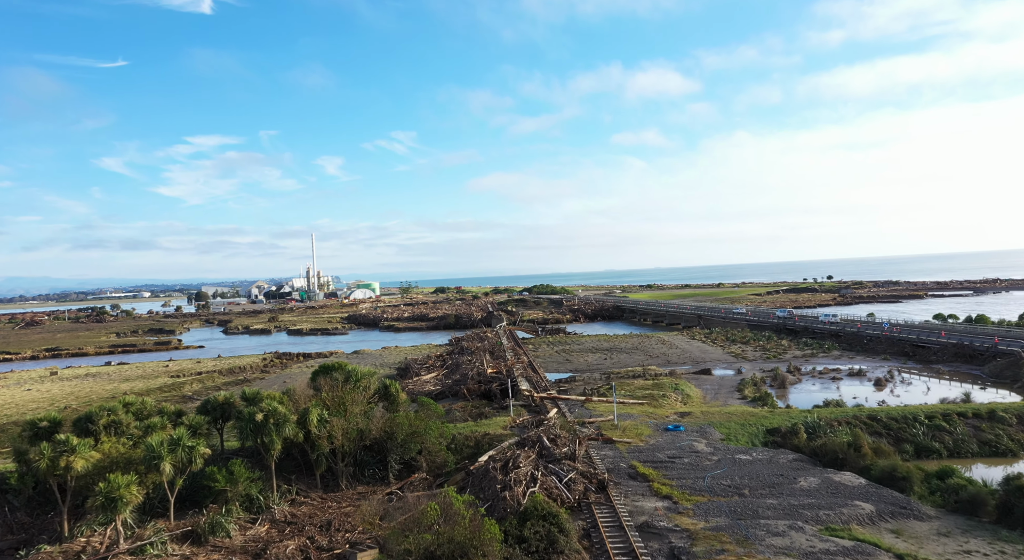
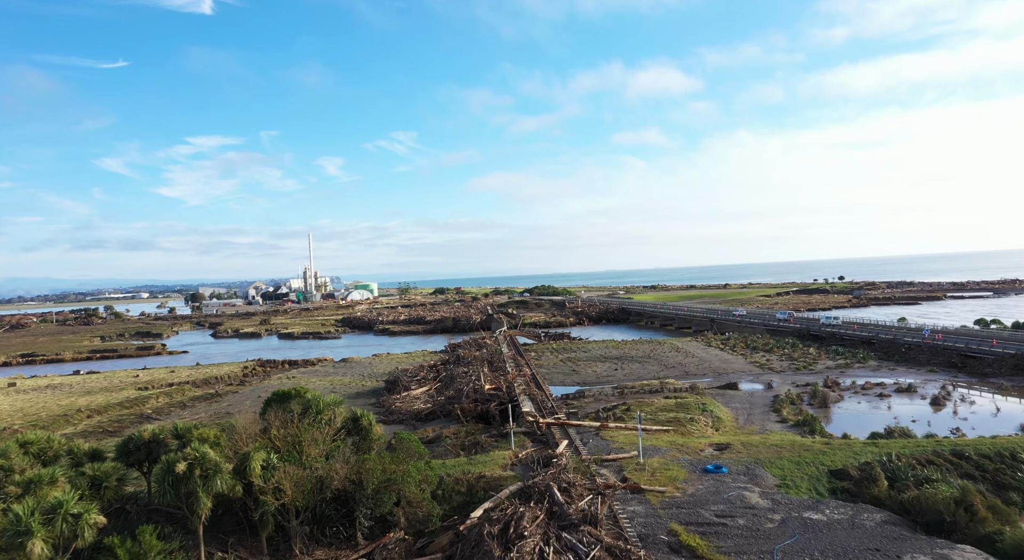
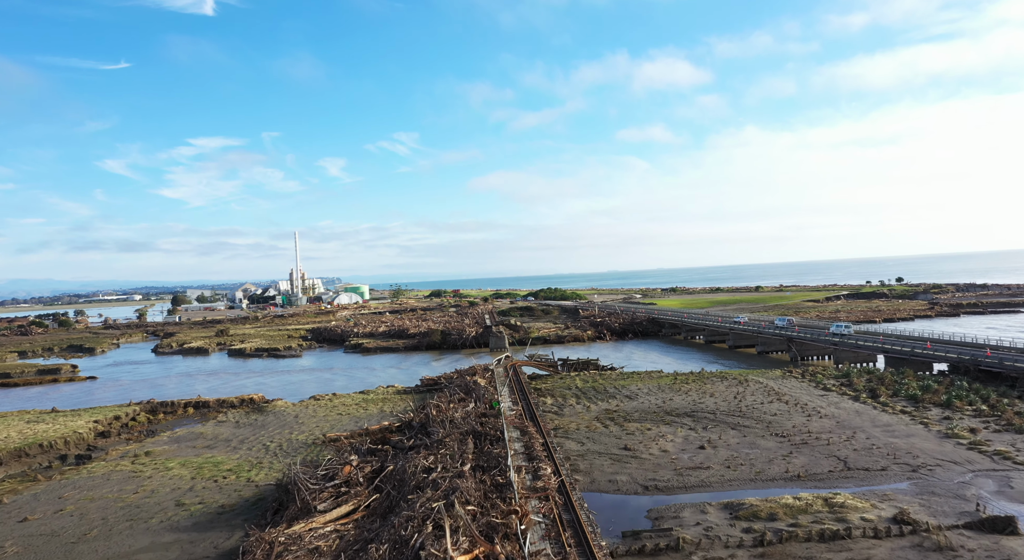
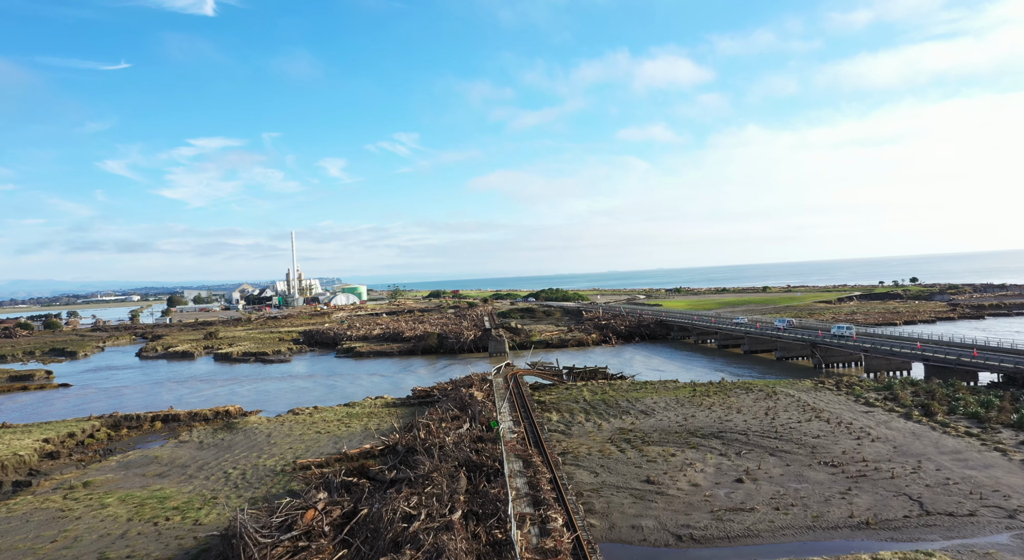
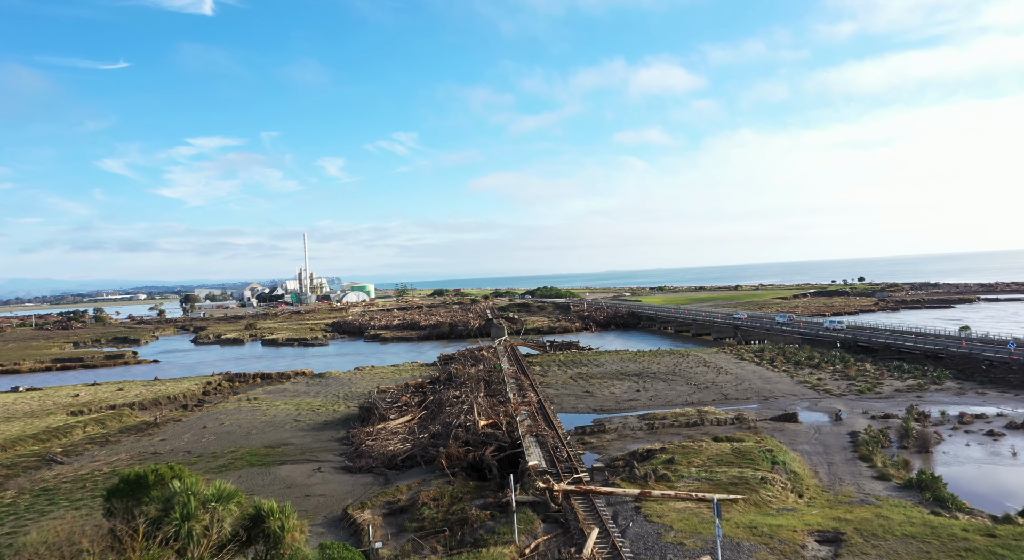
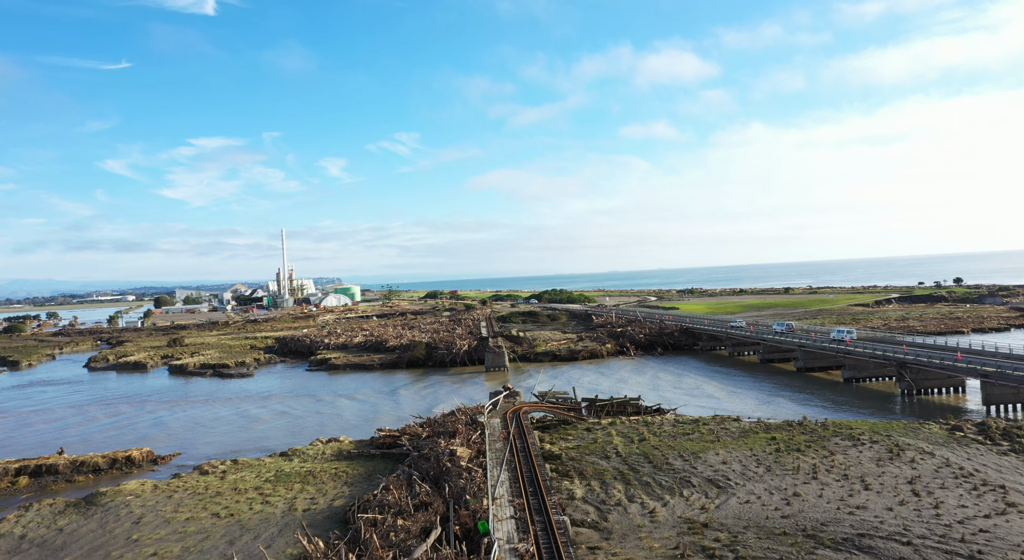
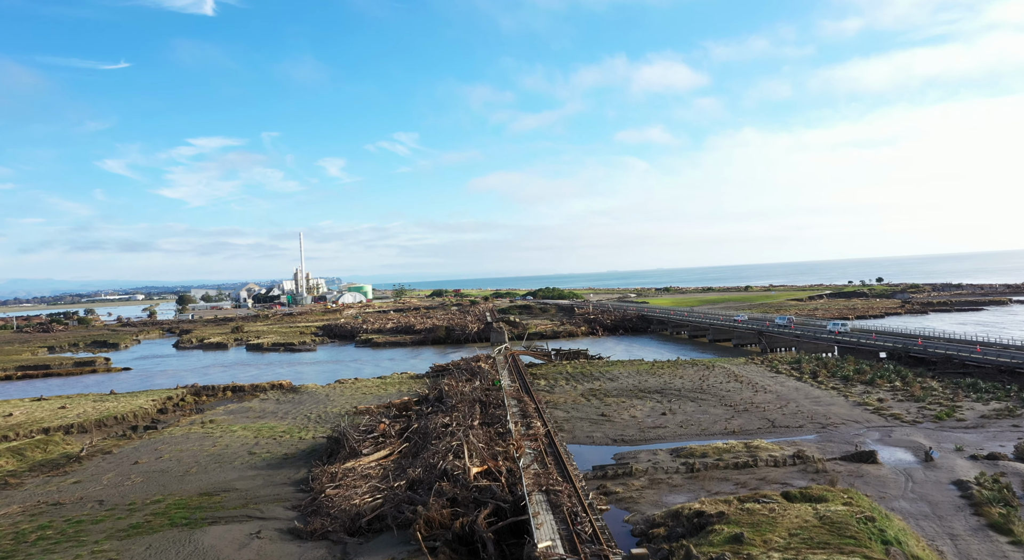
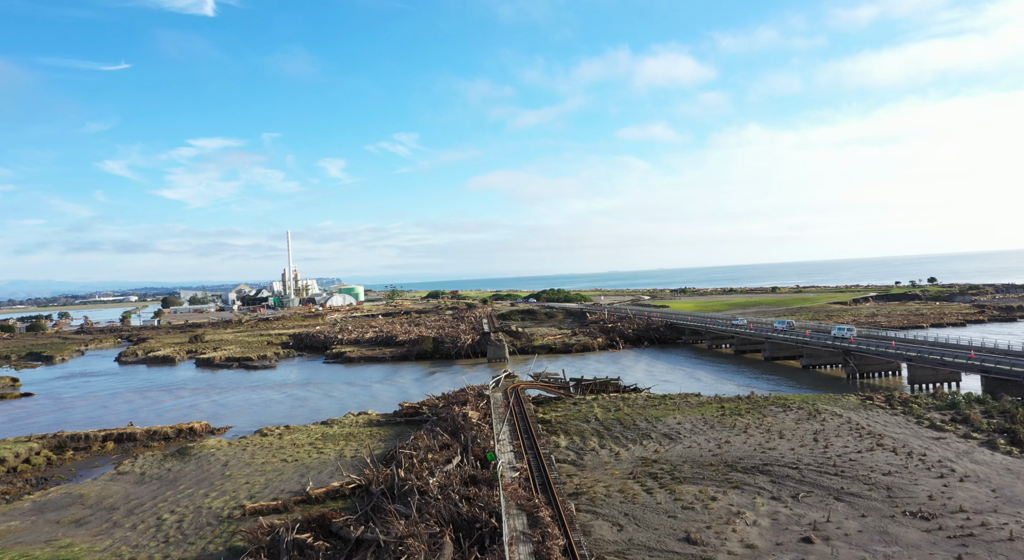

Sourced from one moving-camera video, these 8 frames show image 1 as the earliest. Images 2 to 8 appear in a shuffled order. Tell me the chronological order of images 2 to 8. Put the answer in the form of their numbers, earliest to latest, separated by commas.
2, 5, 7, 3, 4, 8, 6
